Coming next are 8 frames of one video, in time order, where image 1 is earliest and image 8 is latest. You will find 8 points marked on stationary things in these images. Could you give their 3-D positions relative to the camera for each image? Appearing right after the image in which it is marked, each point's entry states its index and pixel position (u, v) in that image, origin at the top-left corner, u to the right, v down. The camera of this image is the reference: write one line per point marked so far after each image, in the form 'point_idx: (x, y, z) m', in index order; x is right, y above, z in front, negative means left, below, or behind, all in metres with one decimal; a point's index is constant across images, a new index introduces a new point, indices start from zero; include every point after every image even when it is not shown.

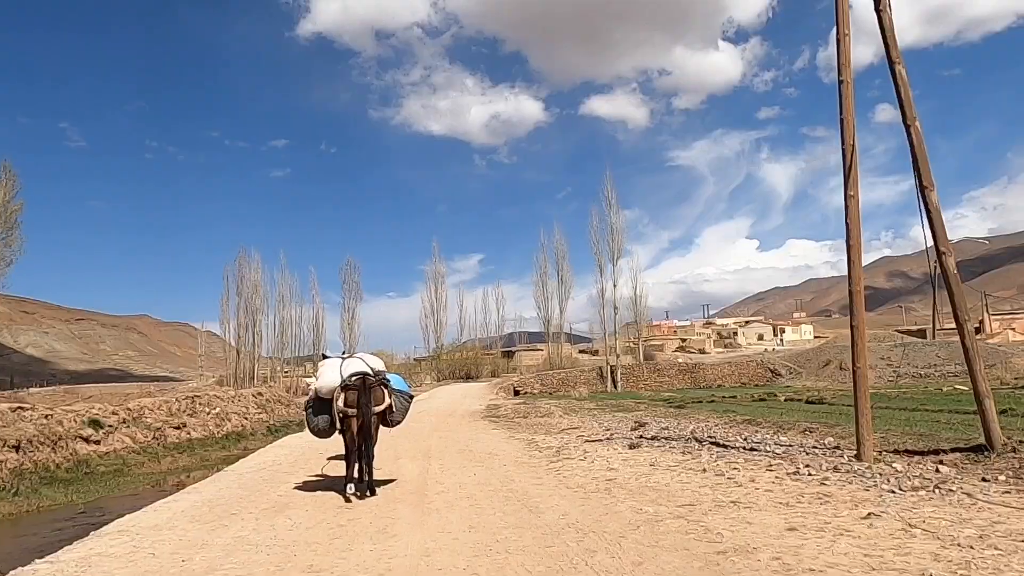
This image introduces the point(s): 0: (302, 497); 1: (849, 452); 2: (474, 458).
0: (-3.3, -3.3, +11.1) m
1: (+6.2, -3.0, +13.0) m
2: (-0.9, -3.9, +16.2) m
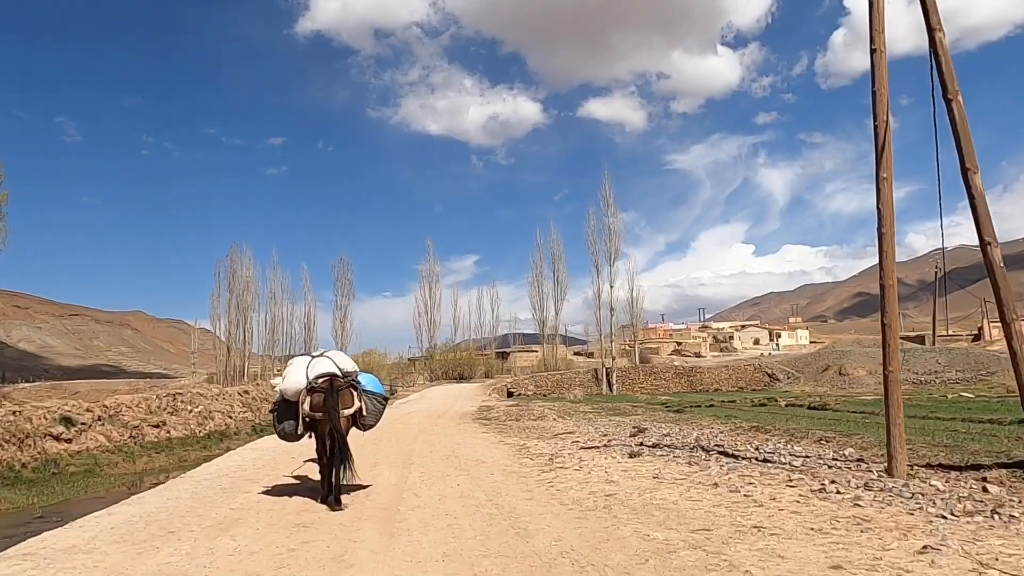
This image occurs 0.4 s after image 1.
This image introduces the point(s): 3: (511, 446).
0: (-3.5, -3.1, +9.7) m
1: (+6.0, -2.9, +11.7) m
2: (-1.1, -3.7, +14.8) m
3: (-0.1, -4.2, +19.1) m
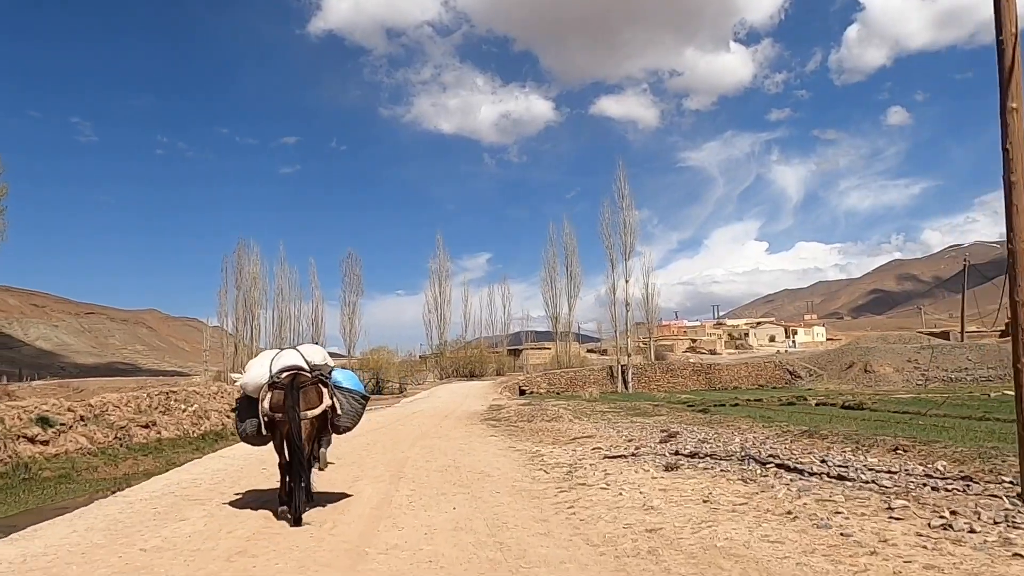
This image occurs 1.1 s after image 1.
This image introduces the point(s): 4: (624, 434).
0: (-3.4, -2.7, +7.2) m
1: (+6.1, -2.5, +9.0) m
2: (-0.9, -3.3, +12.2) m
3: (+0.2, -3.8, +16.5) m
4: (+3.1, -4.0, +19.7) m
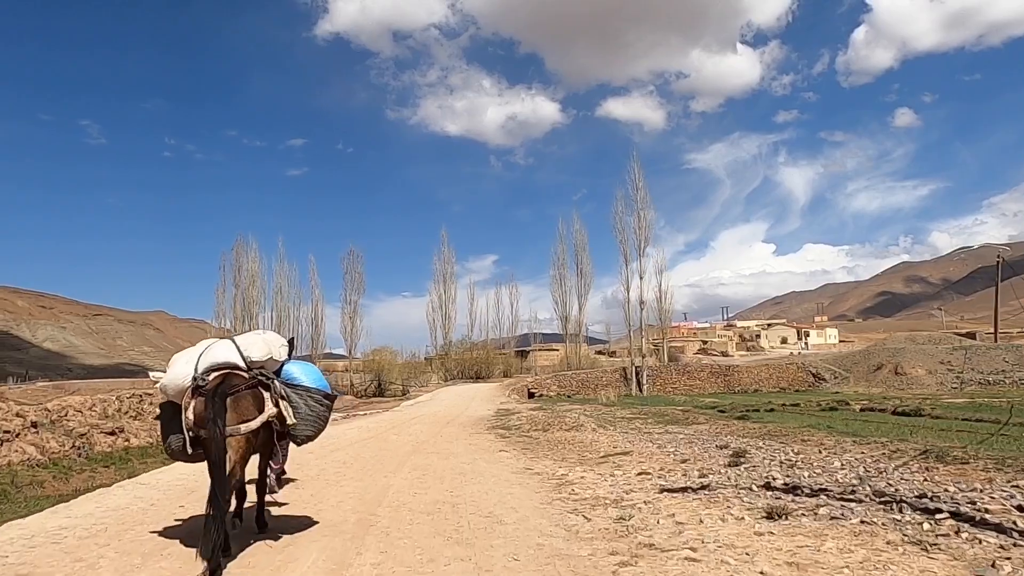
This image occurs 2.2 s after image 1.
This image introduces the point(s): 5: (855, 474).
0: (-3.1, -2.1, +3.1) m
1: (+6.4, -2.0, +4.8) m
2: (-0.6, -2.8, +8.0) m
3: (+0.5, -3.3, +12.4) m
4: (+3.4, -3.5, +15.5) m
5: (+5.1, -2.7, +10.4) m
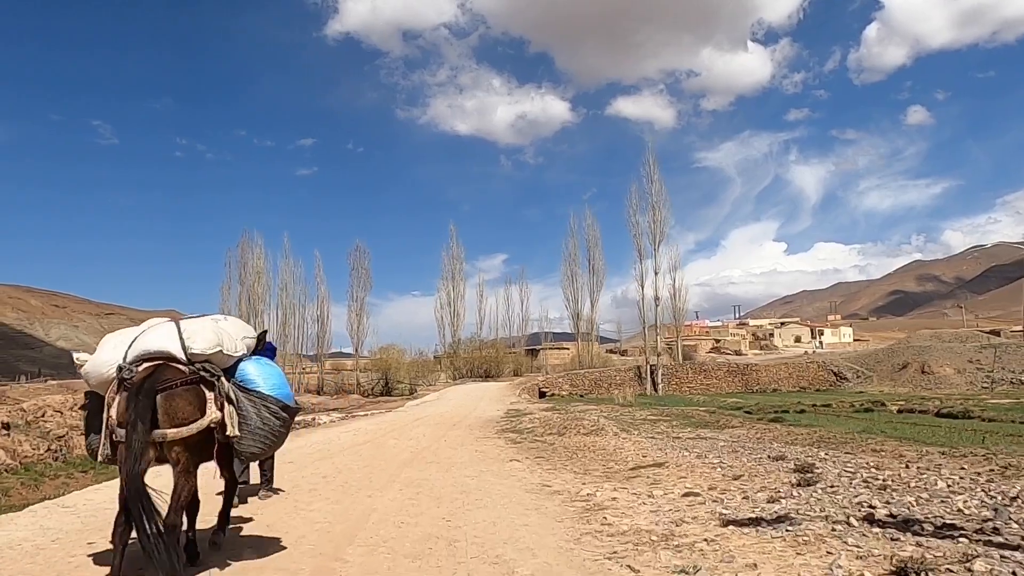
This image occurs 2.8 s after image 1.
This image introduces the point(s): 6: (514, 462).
0: (-3.1, -1.8, +0.7) m
1: (+6.5, -1.6, +2.3) m
2: (-0.5, -2.4, +5.6) m
3: (+0.7, -3.0, +9.9) m
4: (+3.6, -3.2, +13.0) m
5: (+5.2, -2.4, +7.9) m
6: (+0.1, -3.6, +14.9) m
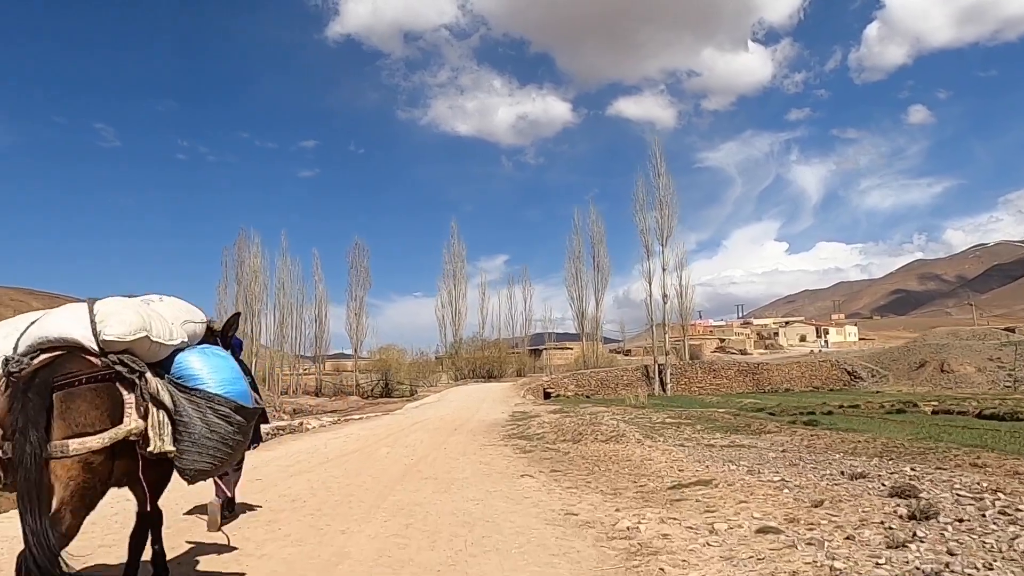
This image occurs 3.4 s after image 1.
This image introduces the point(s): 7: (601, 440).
0: (-2.9, -1.5, -1.8) m
1: (+6.6, -1.3, -0.2) m
2: (-0.3, -2.1, +3.2) m
3: (+0.9, -2.7, +7.5) m
4: (+3.8, -2.9, +10.5) m
5: (+5.4, -2.0, +5.4) m
6: (+0.3, -3.3, +12.4) m
7: (+2.3, -4.0, +18.6) m
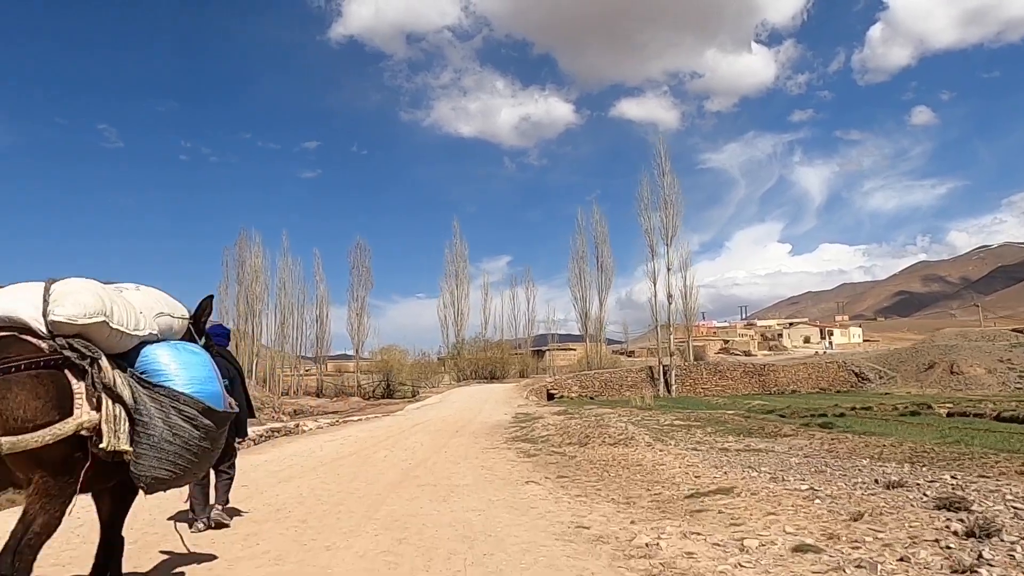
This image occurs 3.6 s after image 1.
0: (-2.9, -1.3, -2.6) m
1: (+6.6, -1.2, -1.1) m
2: (-0.3, -2.0, +2.3) m
3: (+0.9, -2.5, +6.6) m
4: (+3.9, -2.7, +9.7) m
5: (+5.5, -1.9, +4.5) m
6: (+0.4, -3.2, +11.6) m
7: (+2.4, -3.9, +17.7) m
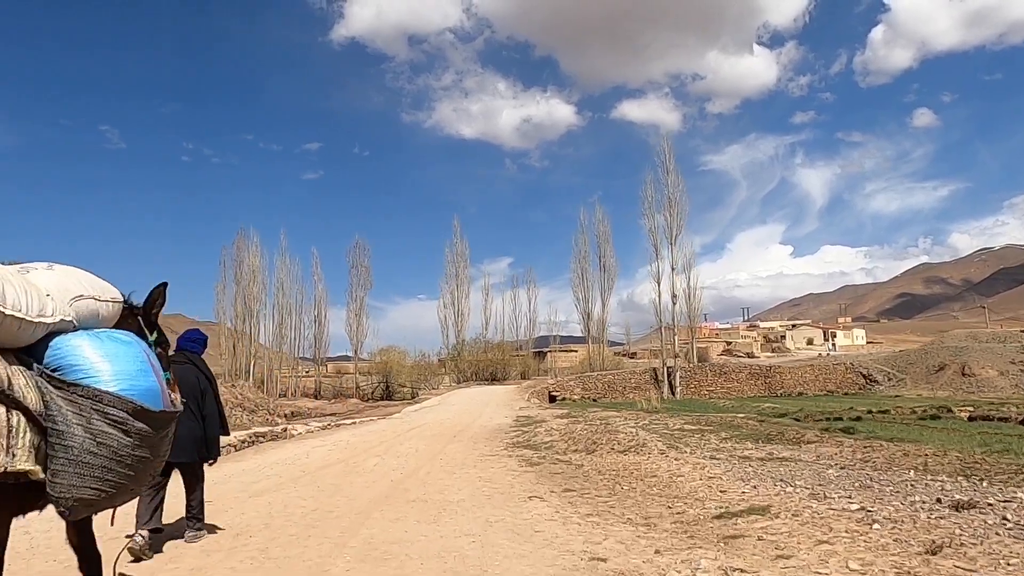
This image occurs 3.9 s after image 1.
0: (-2.9, -1.2, -4.0) m
1: (+6.6, -1.0, -2.5) m
2: (-0.3, -1.8, +0.9) m
3: (+0.9, -2.4, +5.2) m
4: (+3.9, -2.6, +8.3) m
5: (+5.5, -1.7, +3.1) m
6: (+0.4, -3.0, +10.2) m
7: (+2.5, -3.7, +16.3) m
